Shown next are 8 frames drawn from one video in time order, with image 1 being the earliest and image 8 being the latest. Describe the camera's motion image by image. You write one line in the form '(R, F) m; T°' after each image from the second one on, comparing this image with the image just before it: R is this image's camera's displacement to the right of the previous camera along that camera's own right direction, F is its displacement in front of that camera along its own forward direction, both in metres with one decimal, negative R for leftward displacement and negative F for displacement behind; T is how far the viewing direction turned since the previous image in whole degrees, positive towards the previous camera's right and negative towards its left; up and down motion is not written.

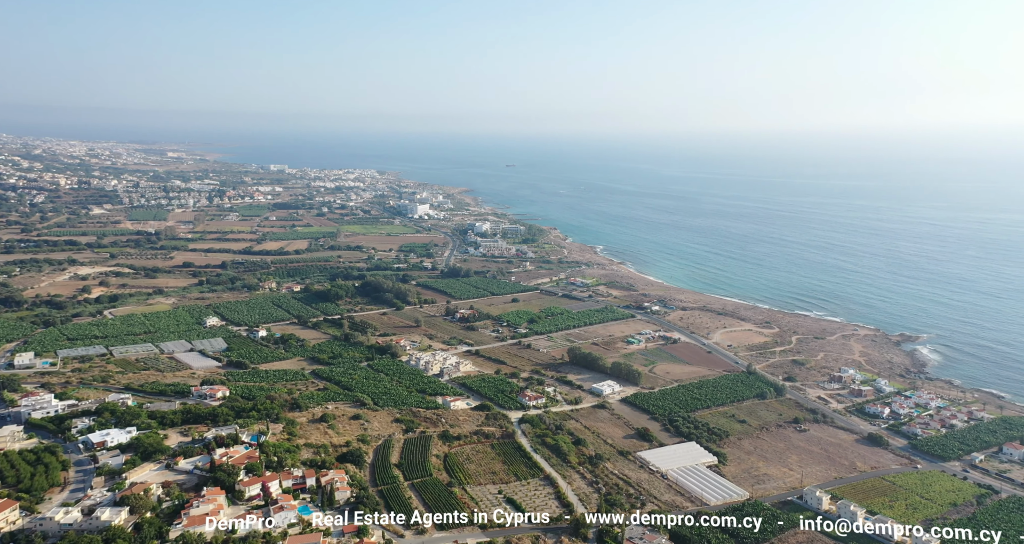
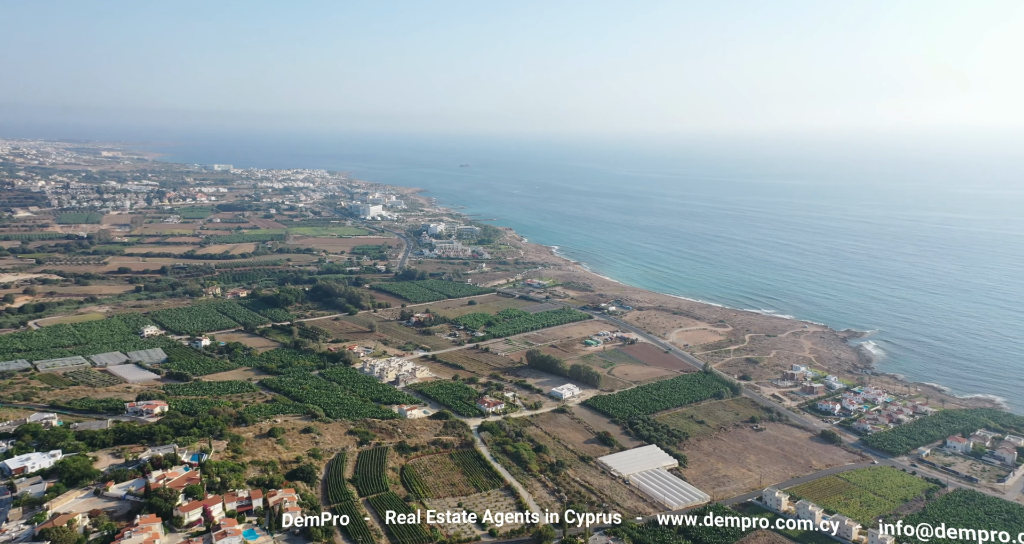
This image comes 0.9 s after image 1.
(-0.1, +0.7) m; +4°
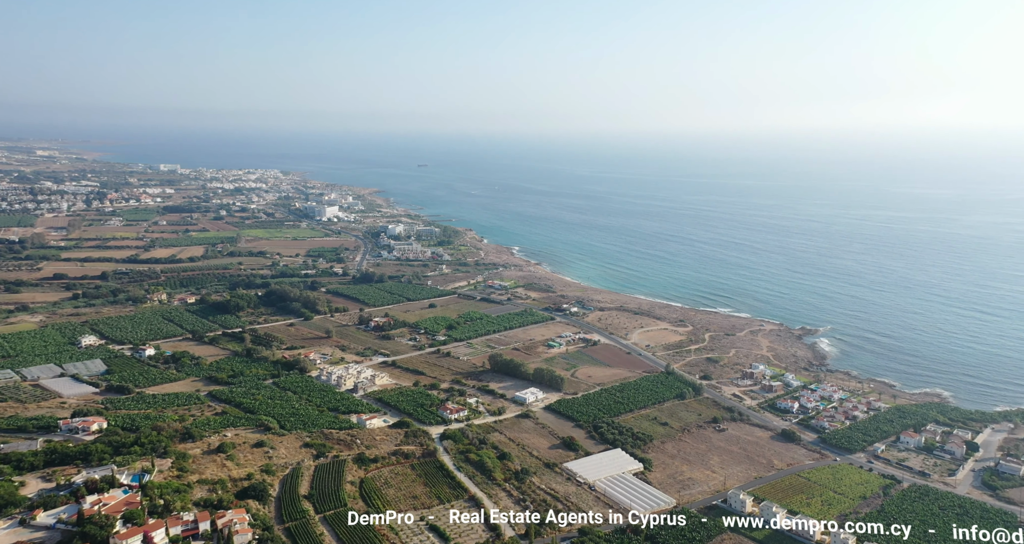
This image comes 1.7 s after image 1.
(-0.1, +0.6) m; +3°
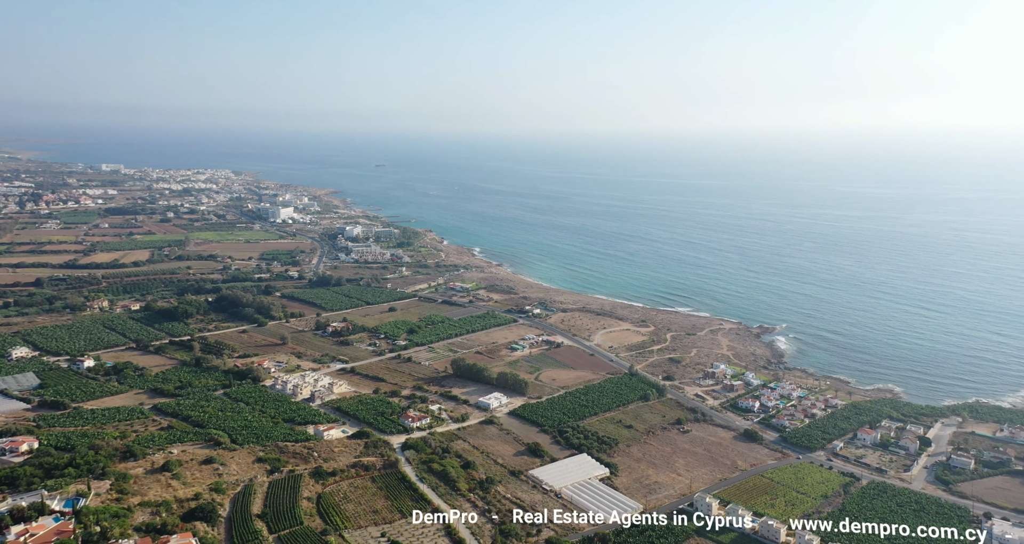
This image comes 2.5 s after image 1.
(-0.1, +0.7) m; +3°
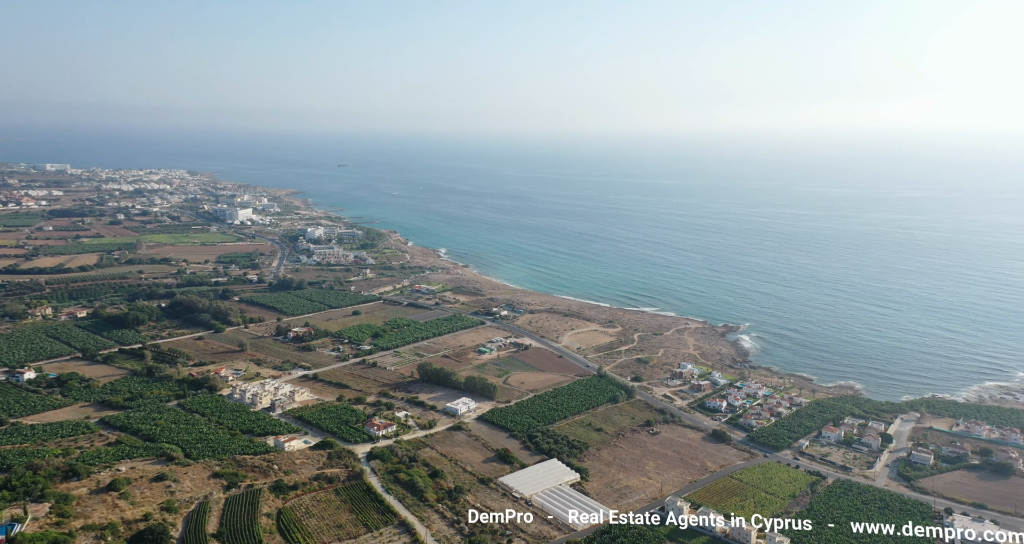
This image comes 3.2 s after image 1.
(-0.1, +0.6) m; +3°
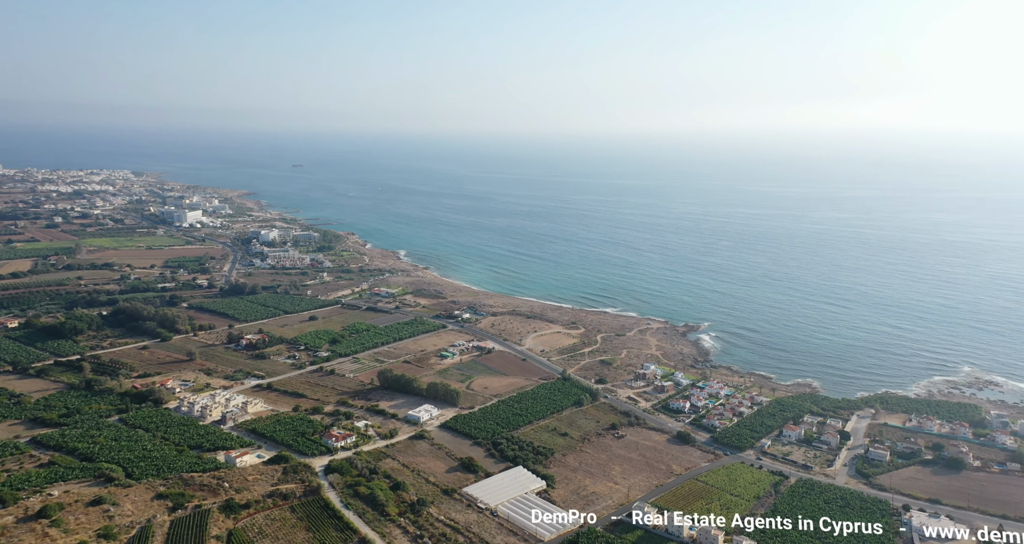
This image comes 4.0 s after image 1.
(-0.1, +0.7) m; +3°
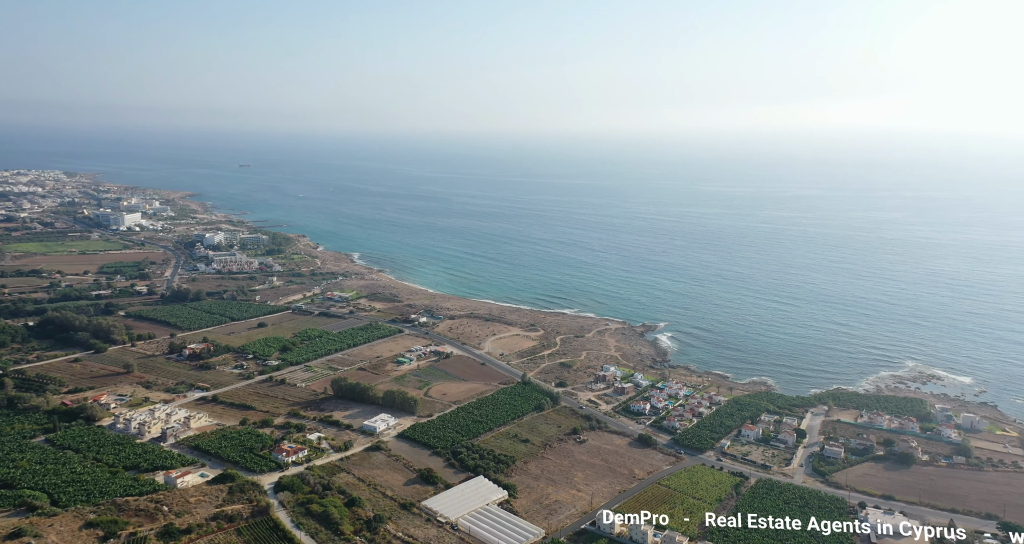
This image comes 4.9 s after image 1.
(-0.1, +0.8) m; +3°
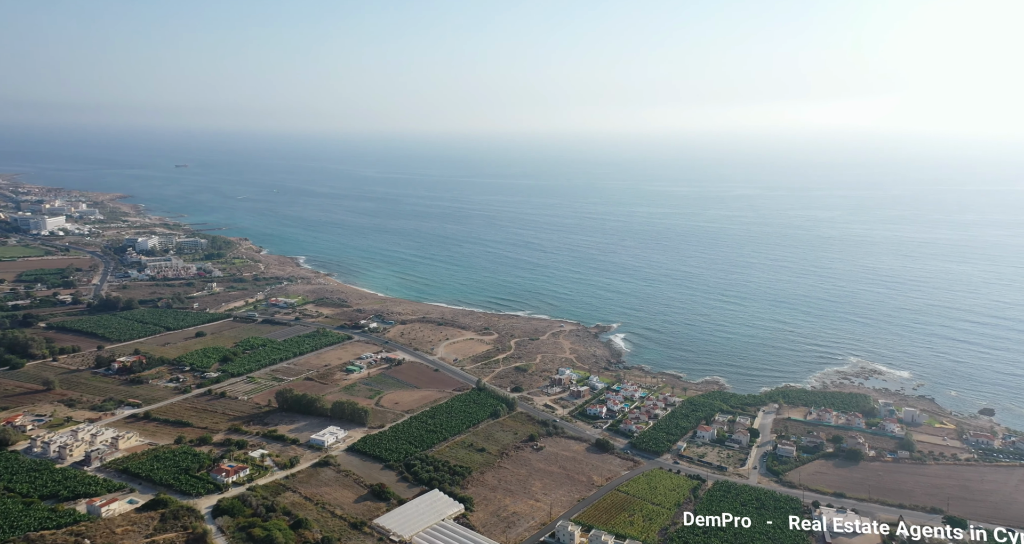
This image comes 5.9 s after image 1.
(-0.1, +0.9) m; +4°
